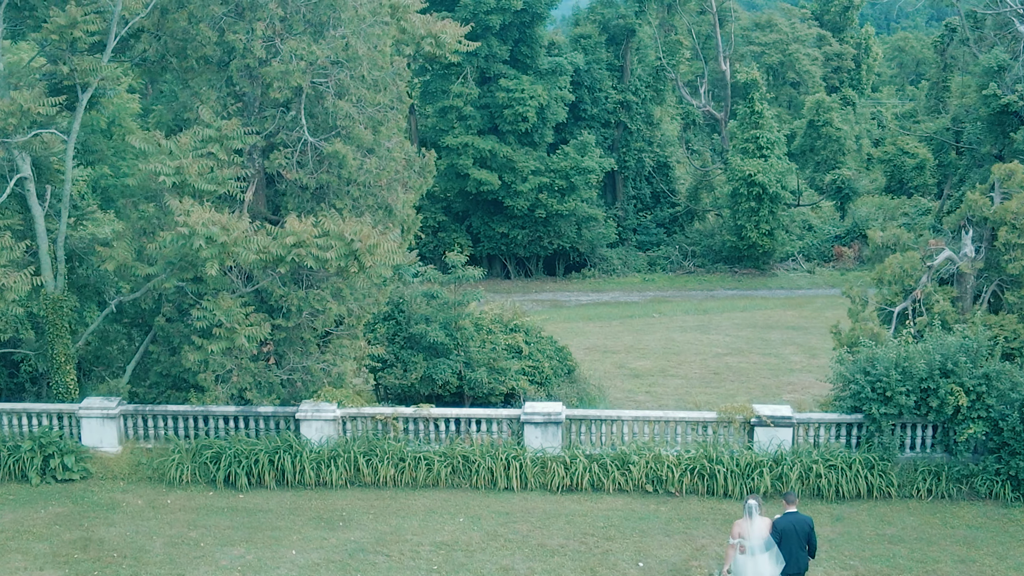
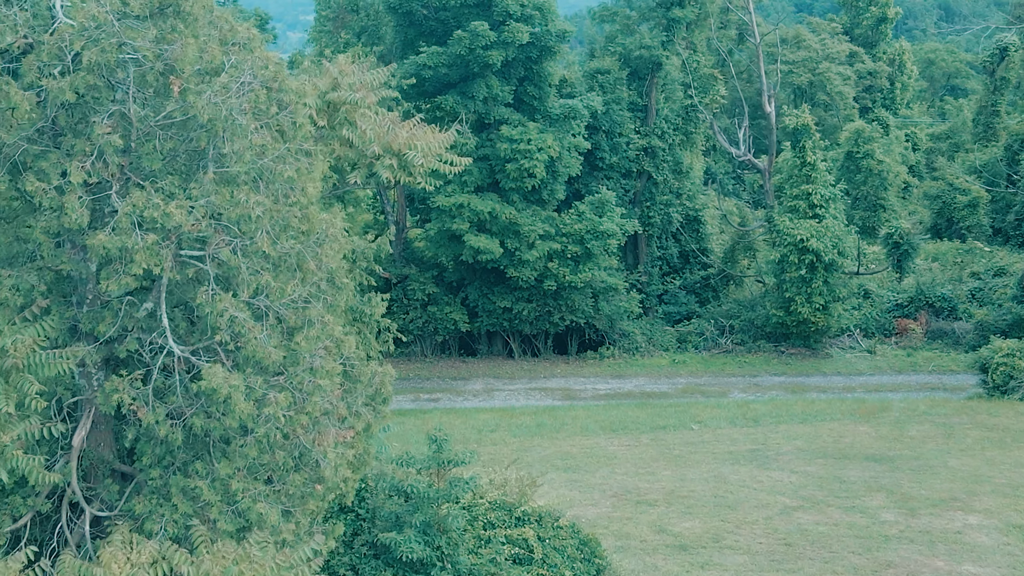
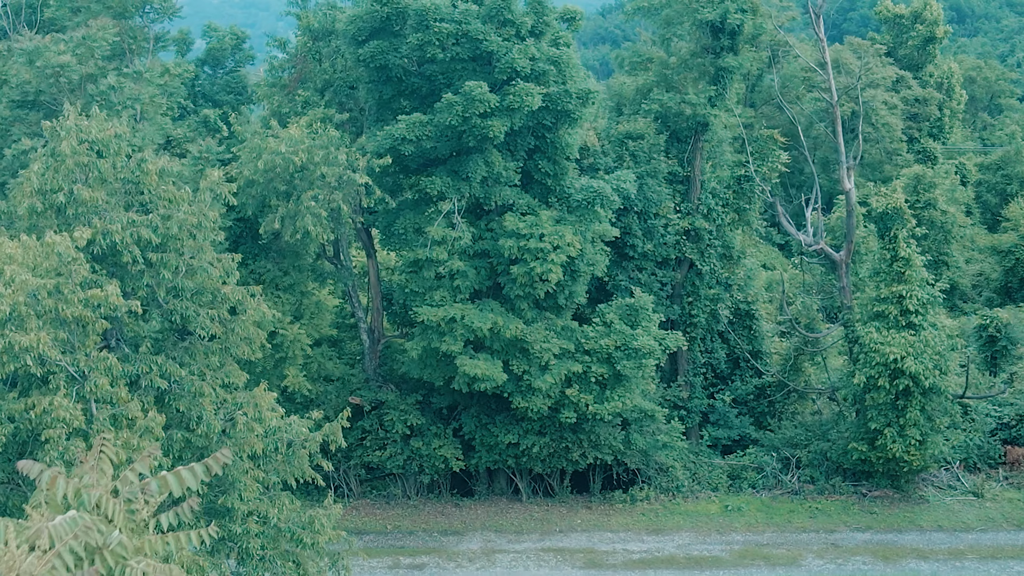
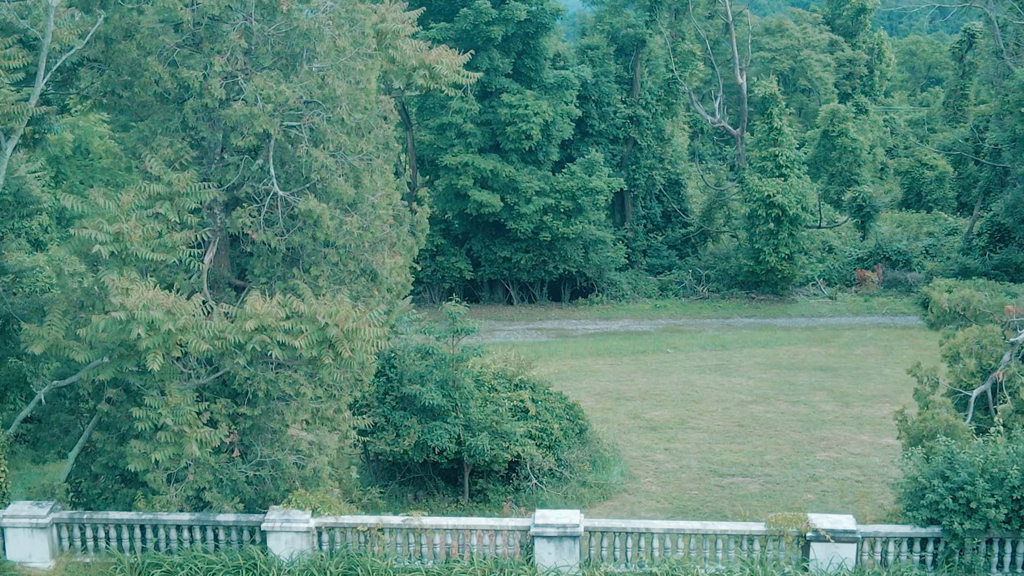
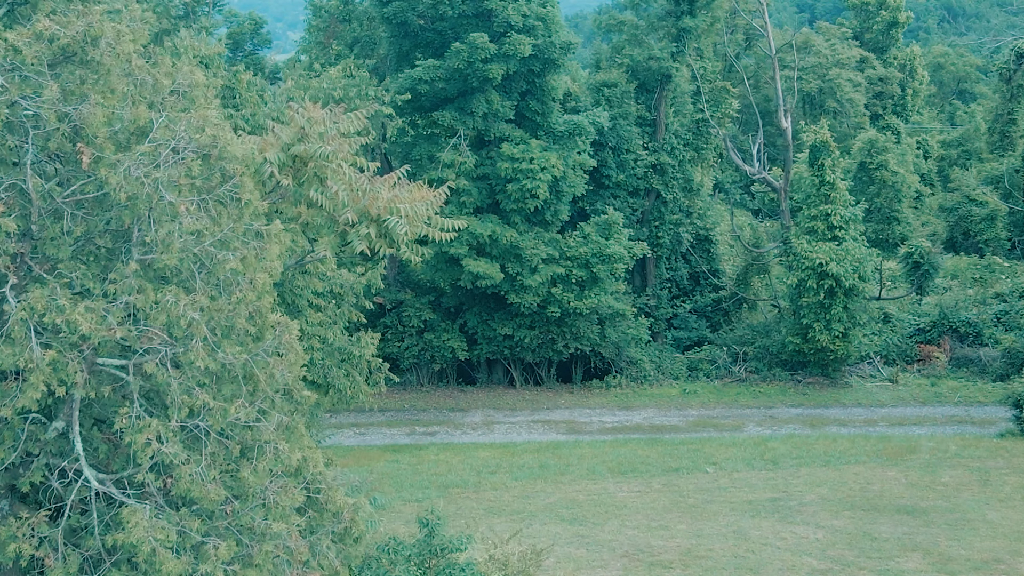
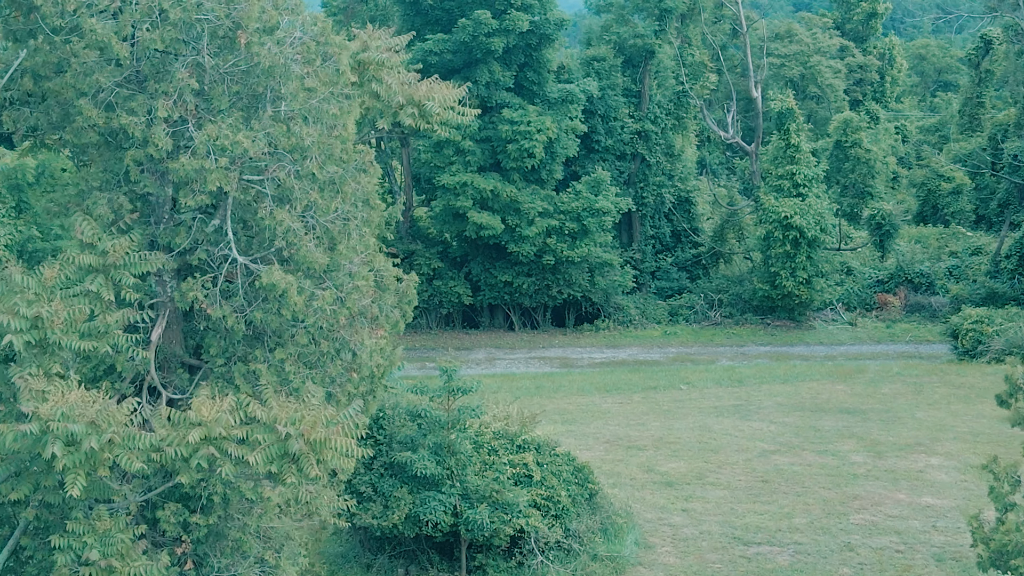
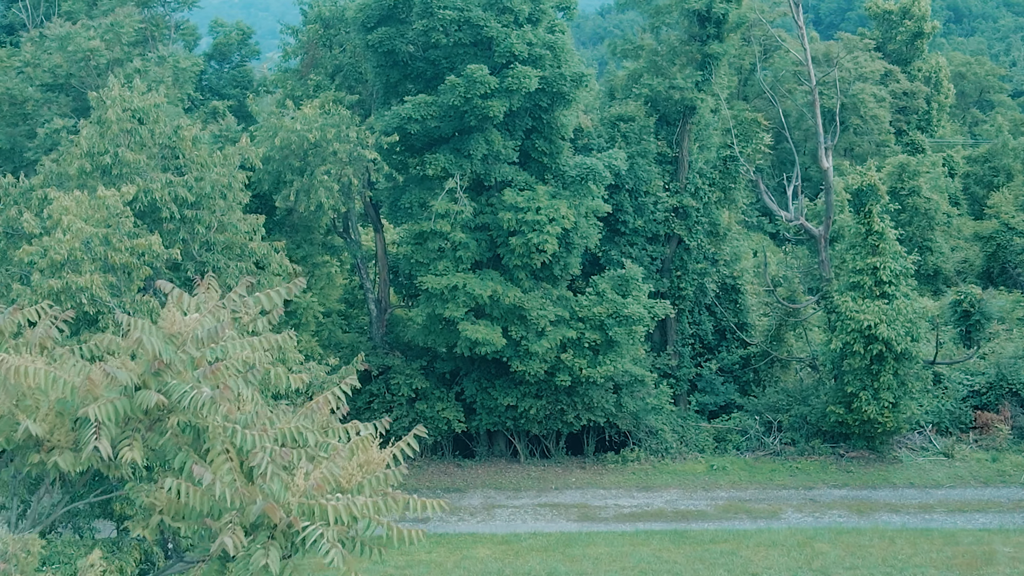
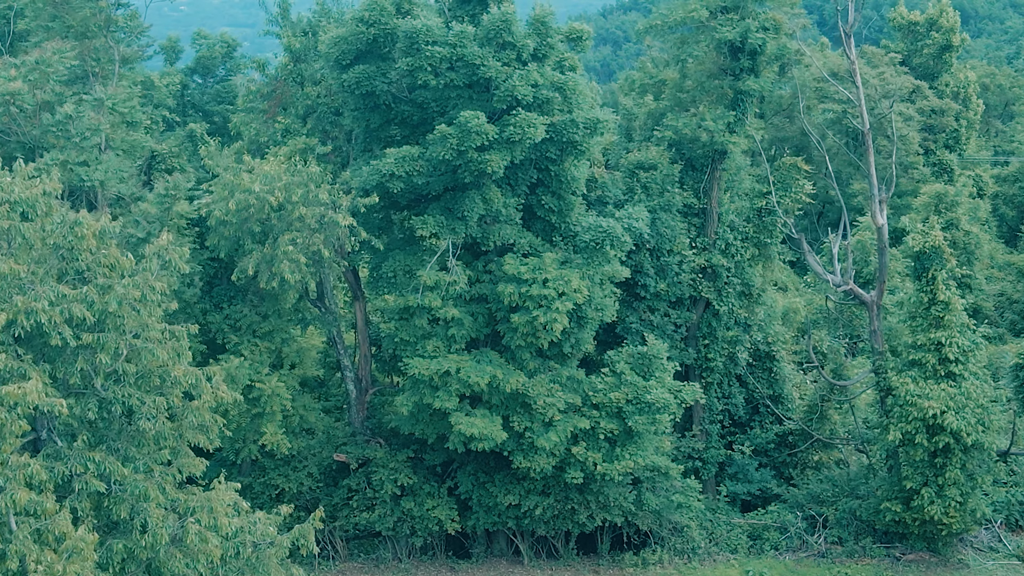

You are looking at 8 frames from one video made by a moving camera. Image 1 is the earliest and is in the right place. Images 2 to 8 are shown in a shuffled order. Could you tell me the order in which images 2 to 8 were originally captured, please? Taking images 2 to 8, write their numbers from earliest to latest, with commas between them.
4, 6, 2, 5, 7, 3, 8
